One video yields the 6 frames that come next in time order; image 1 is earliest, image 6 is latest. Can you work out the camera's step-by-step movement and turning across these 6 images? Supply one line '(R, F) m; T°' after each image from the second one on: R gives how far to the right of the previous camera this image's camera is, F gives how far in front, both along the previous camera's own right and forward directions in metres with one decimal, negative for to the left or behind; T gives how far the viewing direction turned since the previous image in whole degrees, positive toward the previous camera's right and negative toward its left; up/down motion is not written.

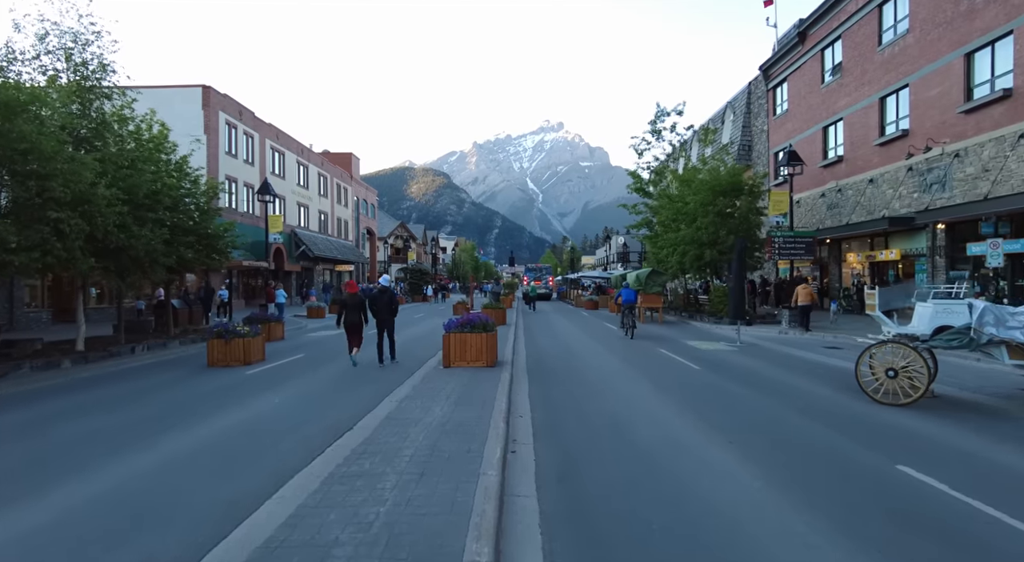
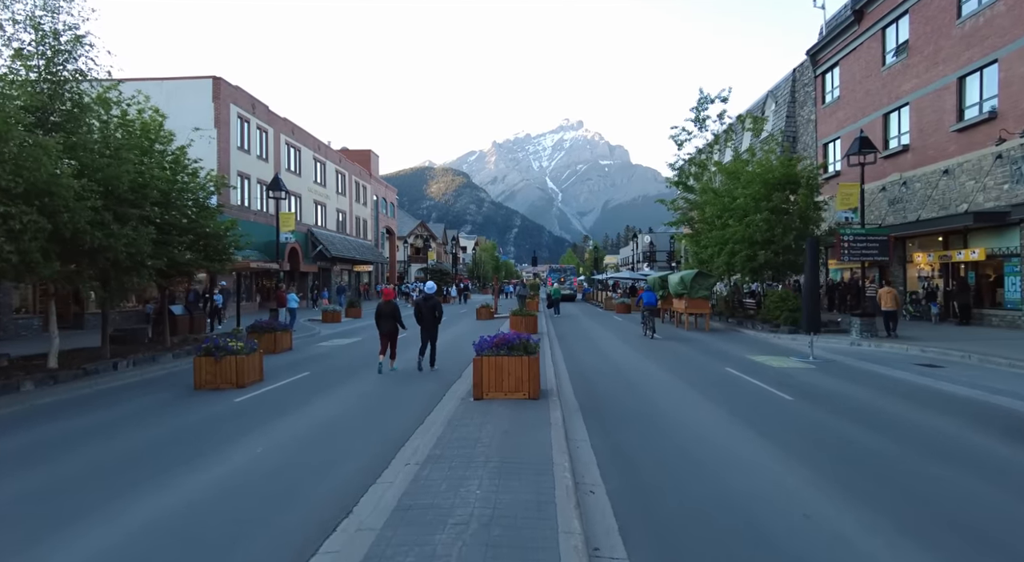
(-0.4, +2.3) m; -2°
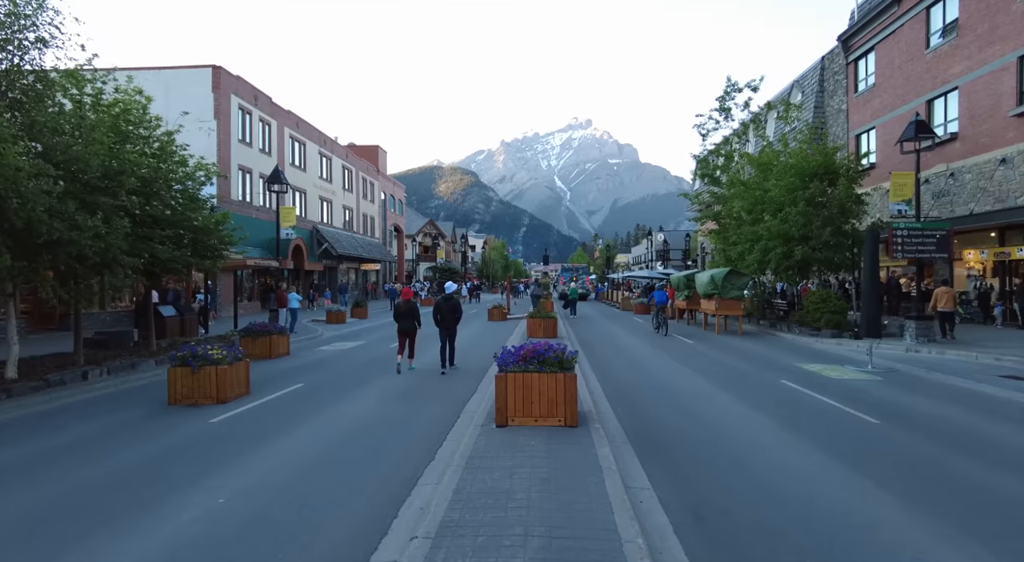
(-0.3, +1.7) m; -1°
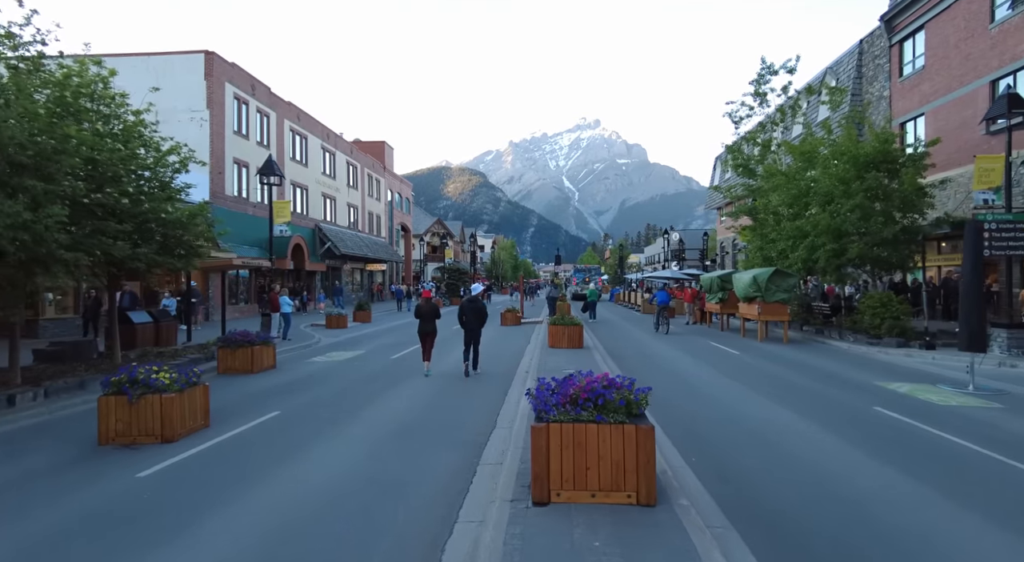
(-0.3, +2.4) m; -1°
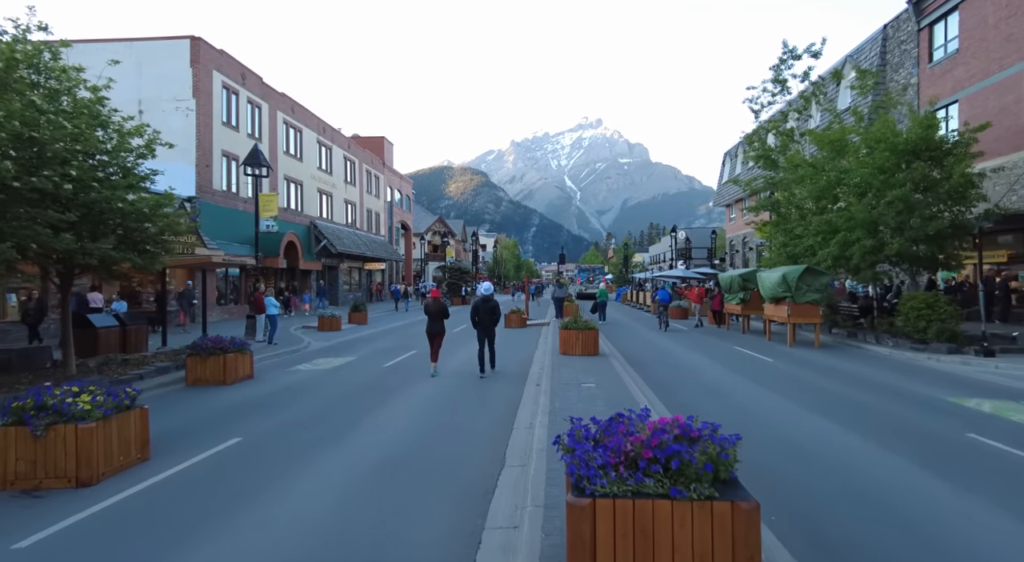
(-0.1, +1.7) m; 0°
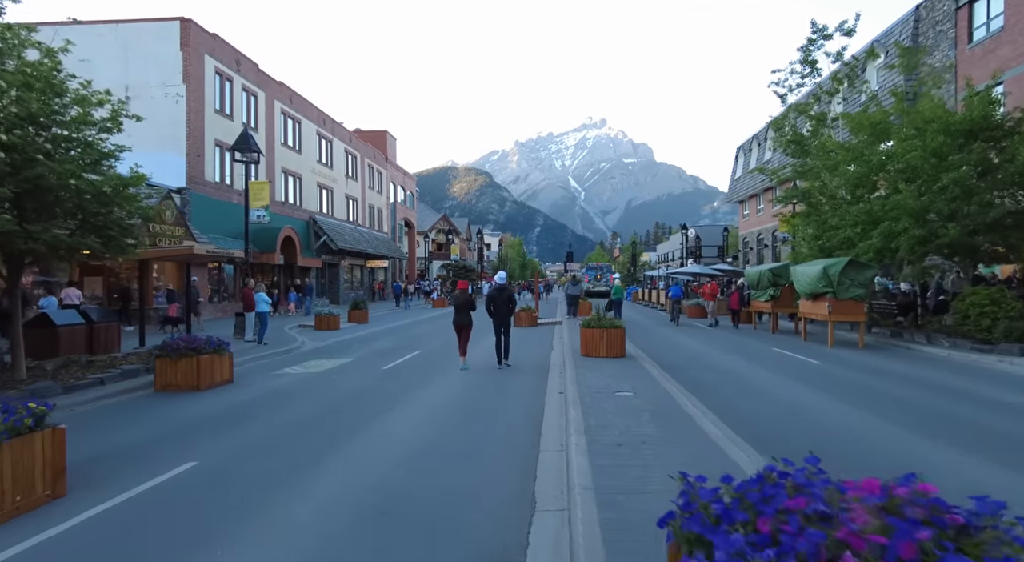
(-0.2, +1.7) m; 0°
